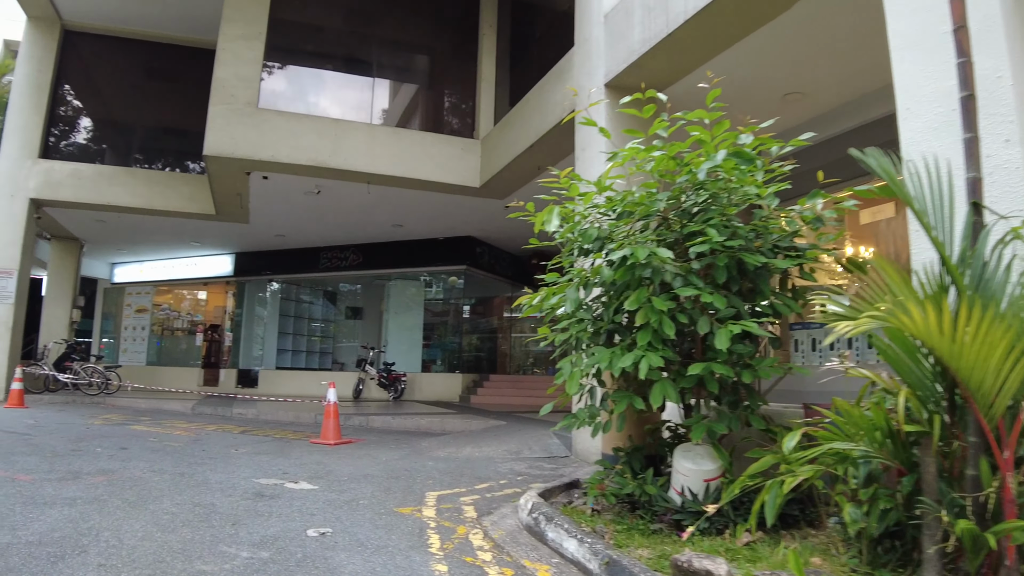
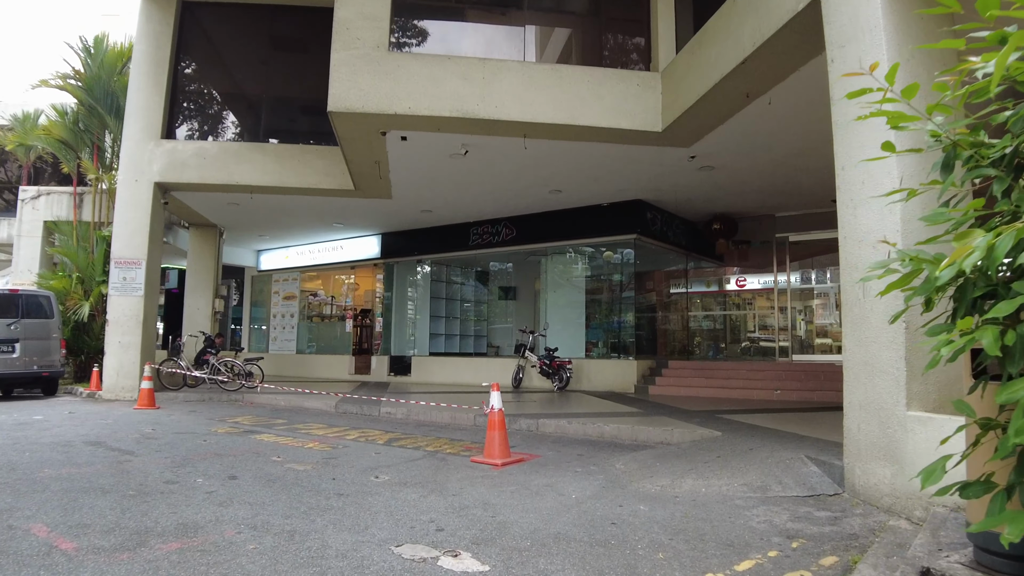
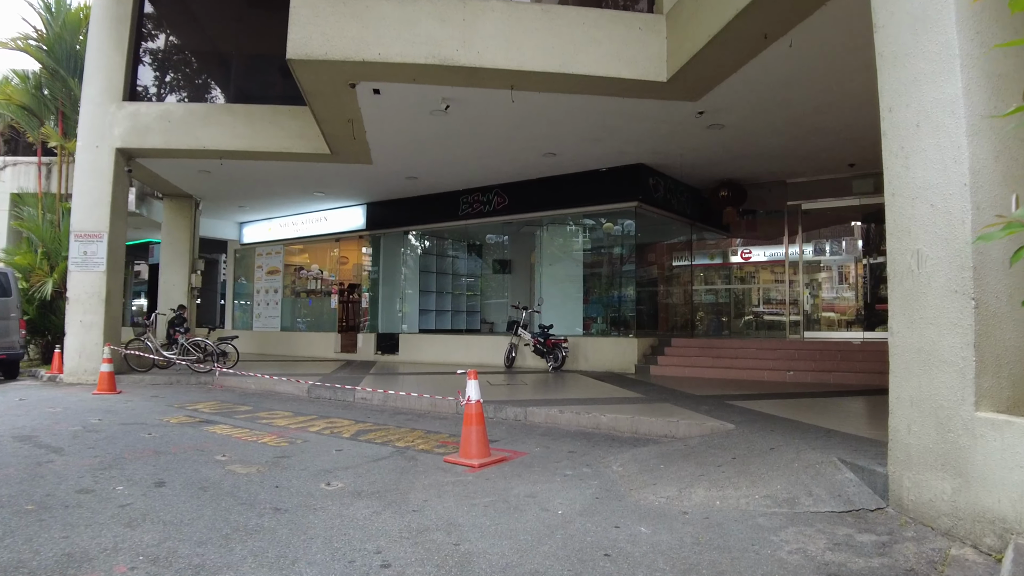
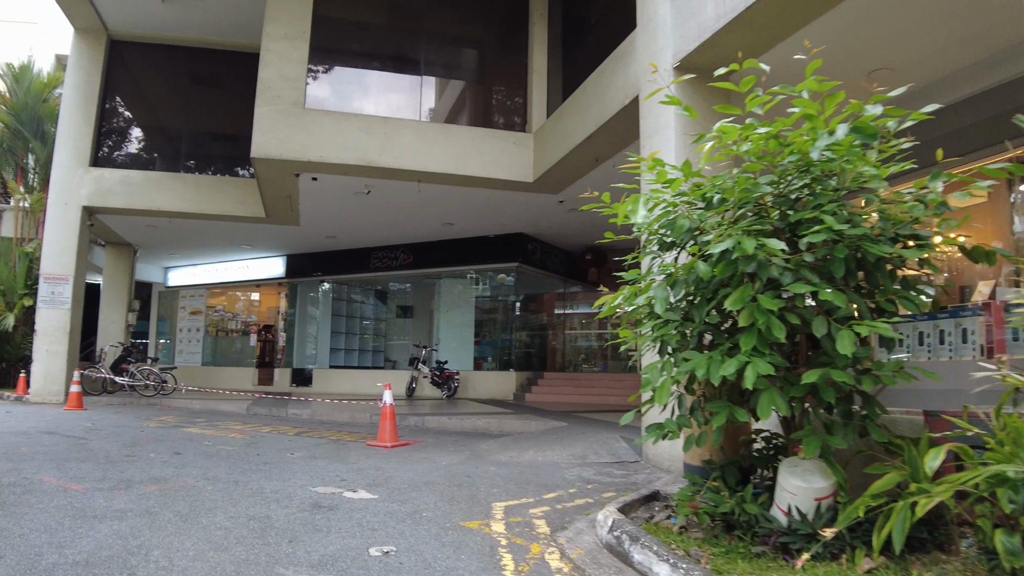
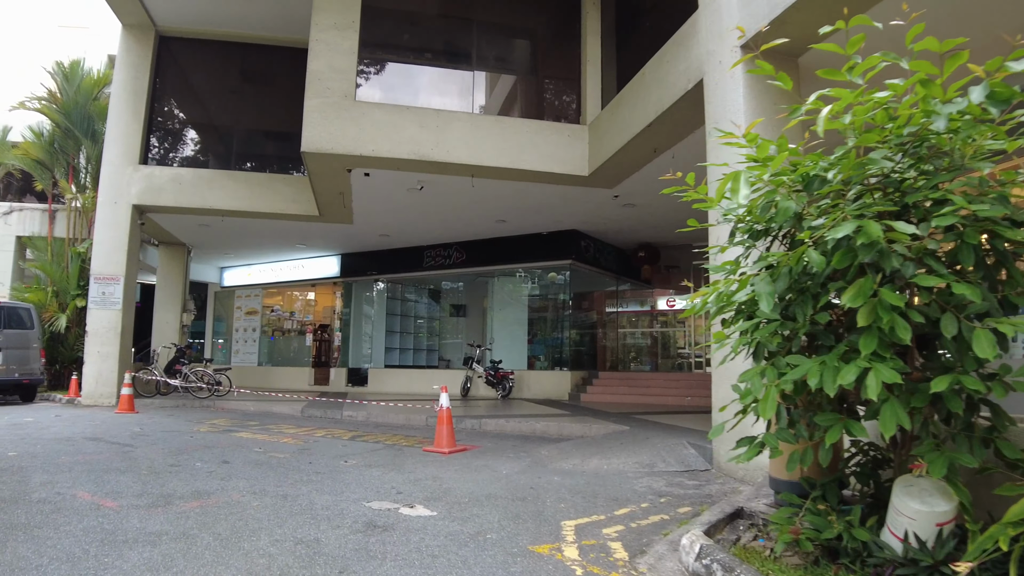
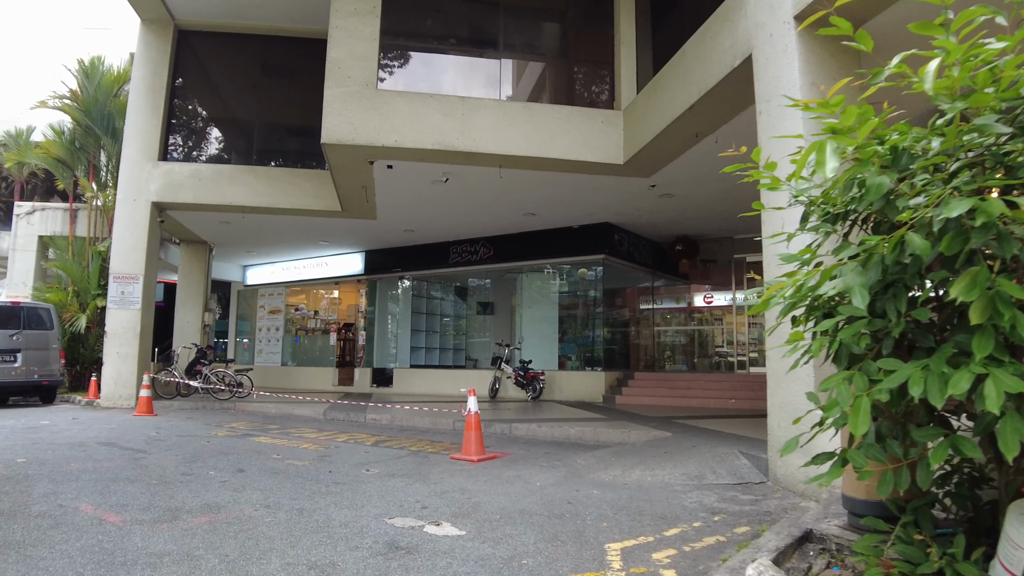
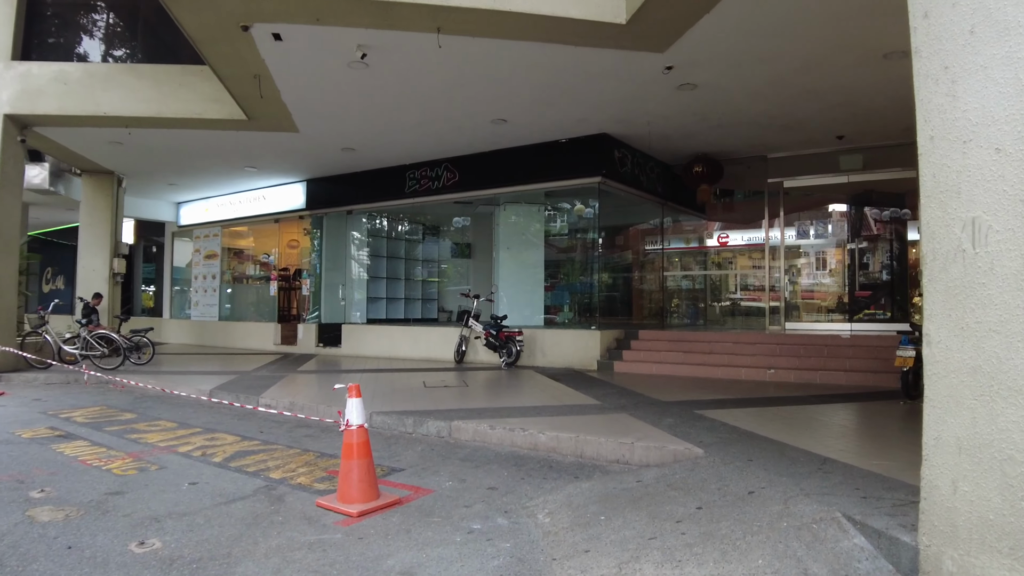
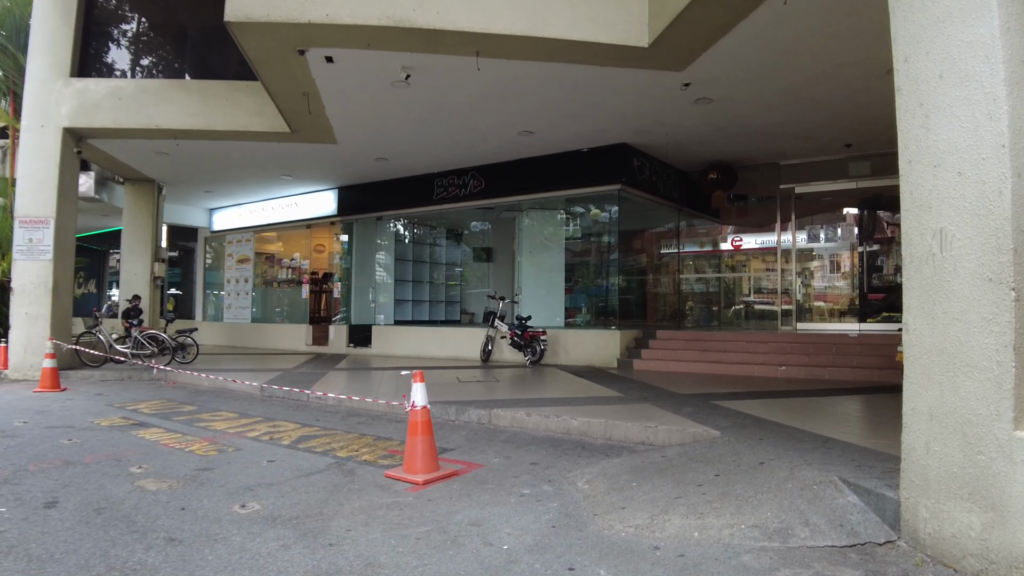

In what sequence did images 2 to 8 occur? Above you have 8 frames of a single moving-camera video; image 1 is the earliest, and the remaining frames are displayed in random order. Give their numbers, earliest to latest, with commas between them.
4, 5, 6, 2, 3, 8, 7
